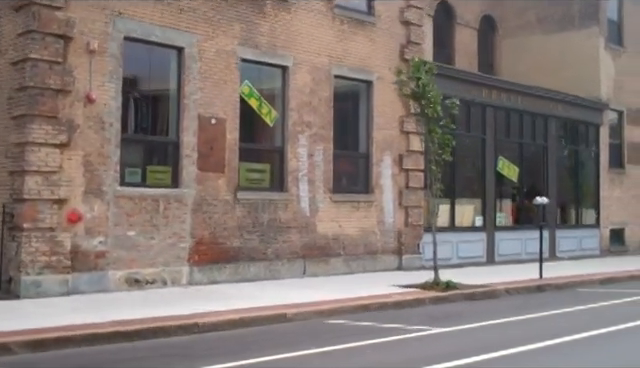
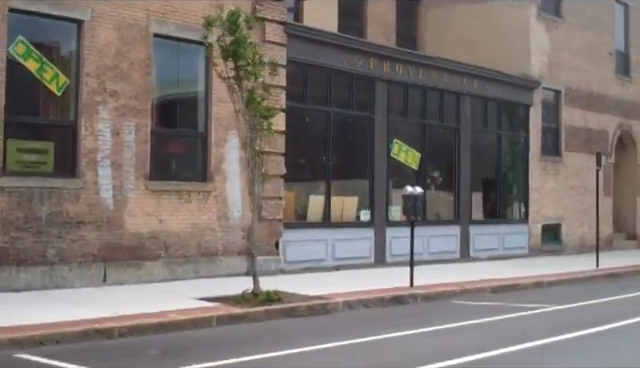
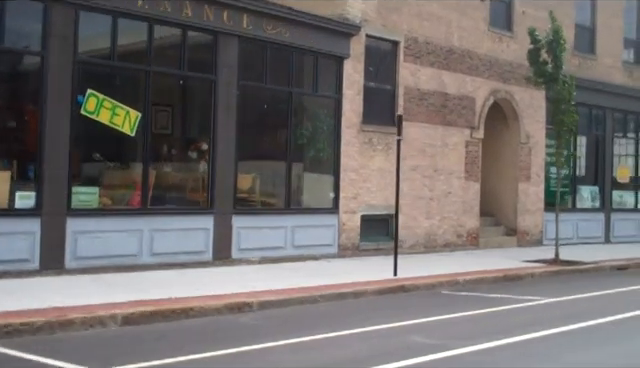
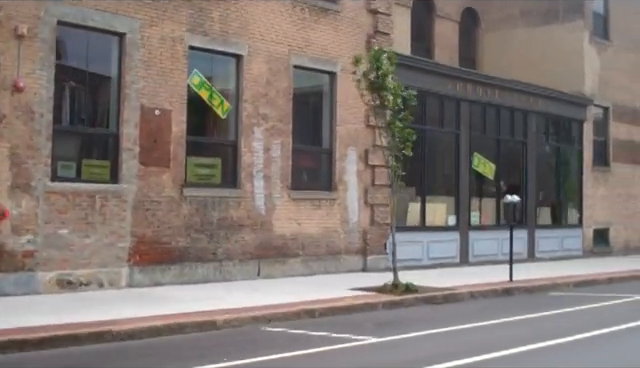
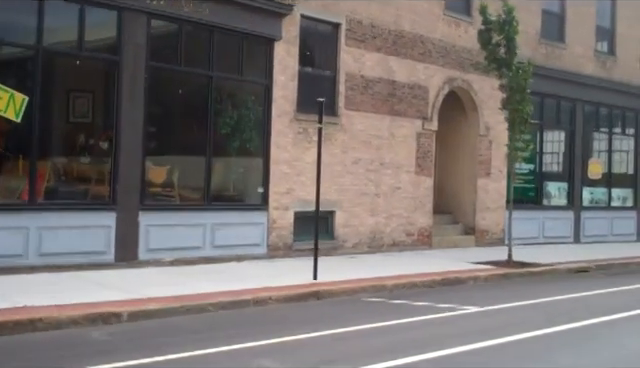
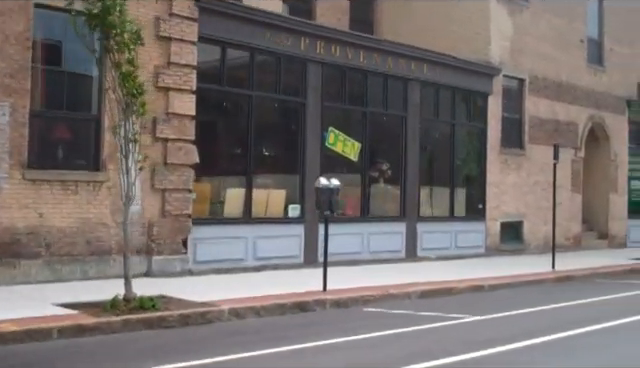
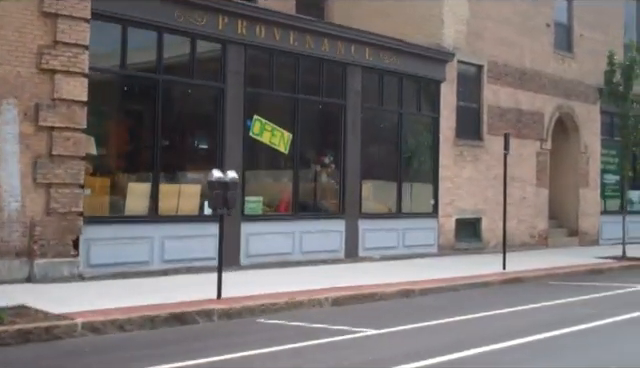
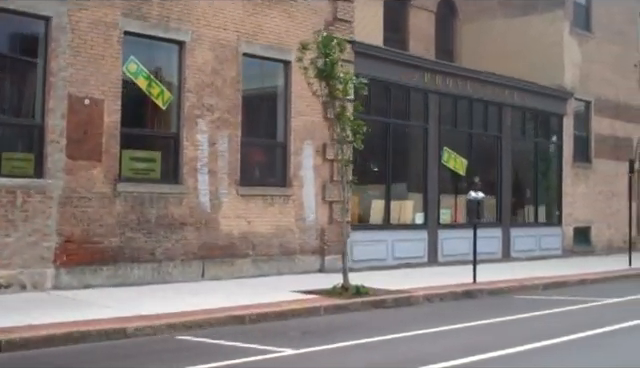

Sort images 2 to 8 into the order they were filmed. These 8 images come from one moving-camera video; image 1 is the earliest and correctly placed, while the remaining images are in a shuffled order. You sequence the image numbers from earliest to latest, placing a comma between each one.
4, 8, 2, 6, 7, 3, 5
